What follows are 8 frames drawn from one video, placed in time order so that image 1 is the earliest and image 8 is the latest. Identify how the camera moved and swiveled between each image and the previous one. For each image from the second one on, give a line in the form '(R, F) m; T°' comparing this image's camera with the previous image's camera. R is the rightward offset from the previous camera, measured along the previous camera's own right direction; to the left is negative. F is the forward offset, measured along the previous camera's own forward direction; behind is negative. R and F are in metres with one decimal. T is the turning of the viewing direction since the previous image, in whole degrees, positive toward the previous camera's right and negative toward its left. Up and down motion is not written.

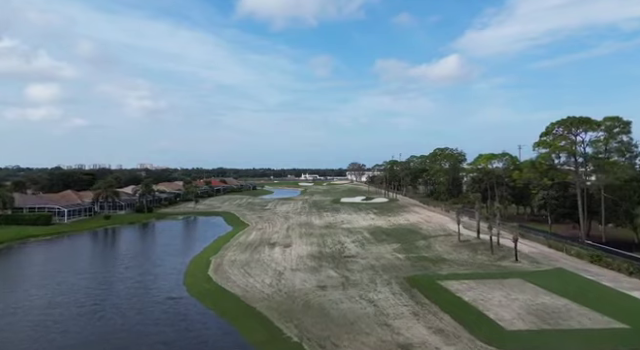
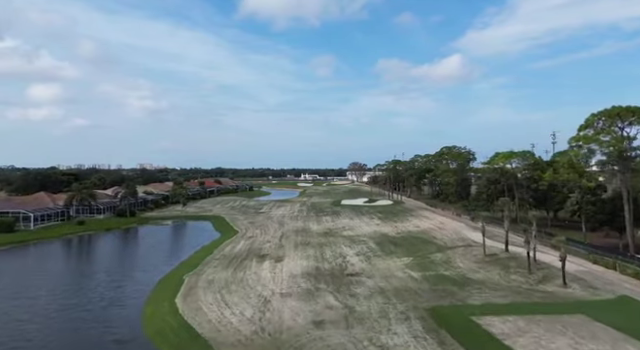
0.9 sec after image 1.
(+0.2, +5.0) m; 0°
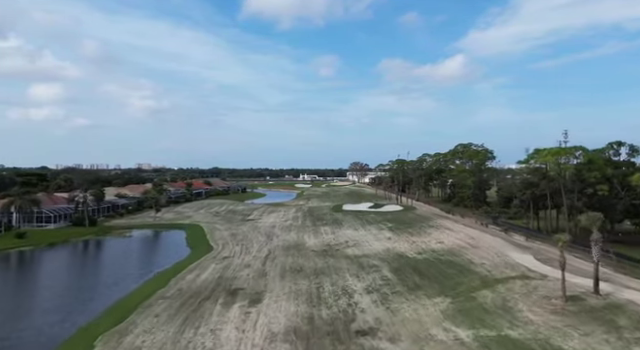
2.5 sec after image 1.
(+0.2, +8.6) m; 0°
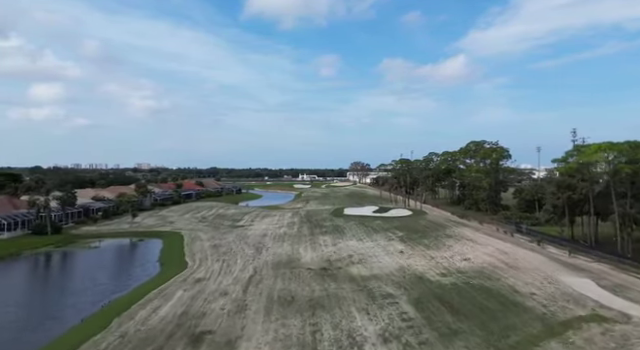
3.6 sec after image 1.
(+0.1, +5.8) m; 0°
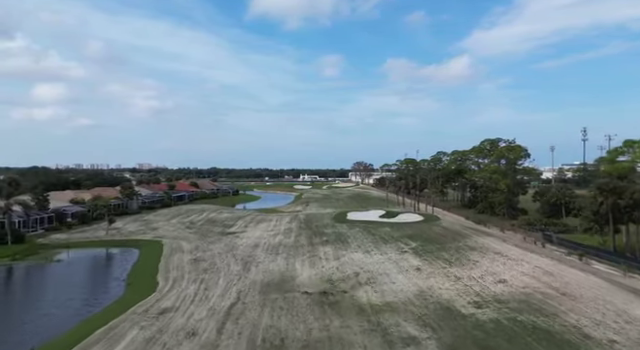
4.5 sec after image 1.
(+0.1, +4.9) m; 0°
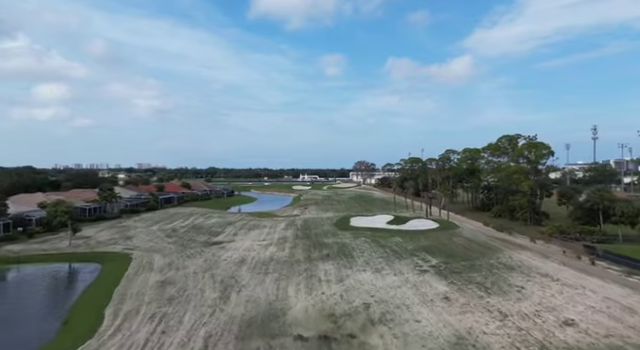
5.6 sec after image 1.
(+0.1, +5.5) m; 0°
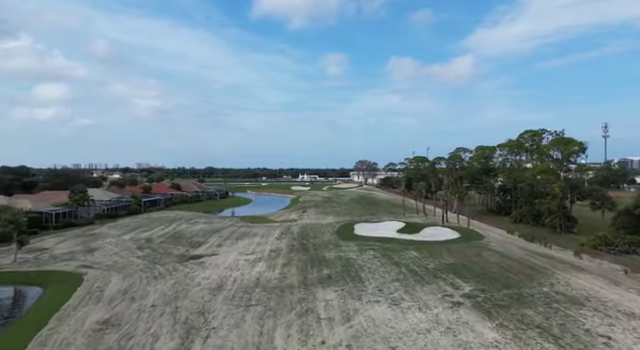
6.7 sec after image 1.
(+0.1, +5.7) m; 0°
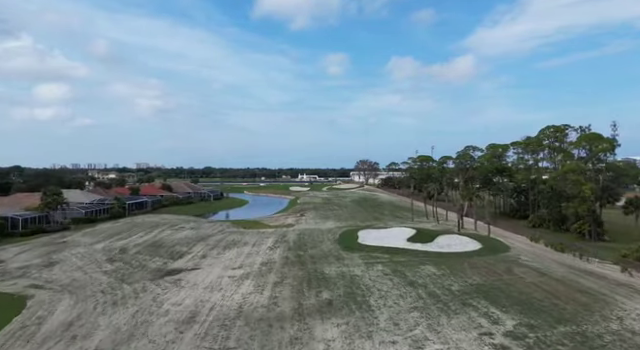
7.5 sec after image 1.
(+0.1, +4.4) m; 0°
